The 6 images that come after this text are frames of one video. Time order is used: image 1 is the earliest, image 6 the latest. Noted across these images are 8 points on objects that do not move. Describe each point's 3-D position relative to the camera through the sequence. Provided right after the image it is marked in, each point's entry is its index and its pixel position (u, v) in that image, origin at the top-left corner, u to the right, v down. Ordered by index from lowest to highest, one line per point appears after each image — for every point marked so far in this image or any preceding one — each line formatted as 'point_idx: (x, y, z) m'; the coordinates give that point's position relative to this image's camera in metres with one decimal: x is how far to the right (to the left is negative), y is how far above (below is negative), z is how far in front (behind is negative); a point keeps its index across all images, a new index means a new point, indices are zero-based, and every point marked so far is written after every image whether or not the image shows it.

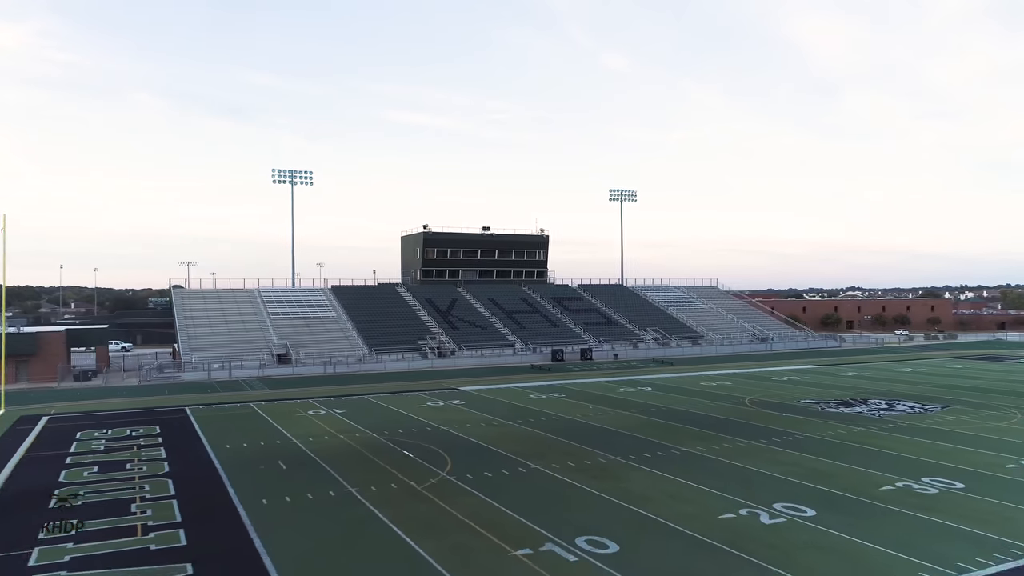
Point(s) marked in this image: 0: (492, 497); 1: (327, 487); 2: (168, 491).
0: (-0.5, -4.8, +16.4) m
1: (-4.4, -4.8, +16.9) m
2: (-8.1, -4.8, +16.7) m
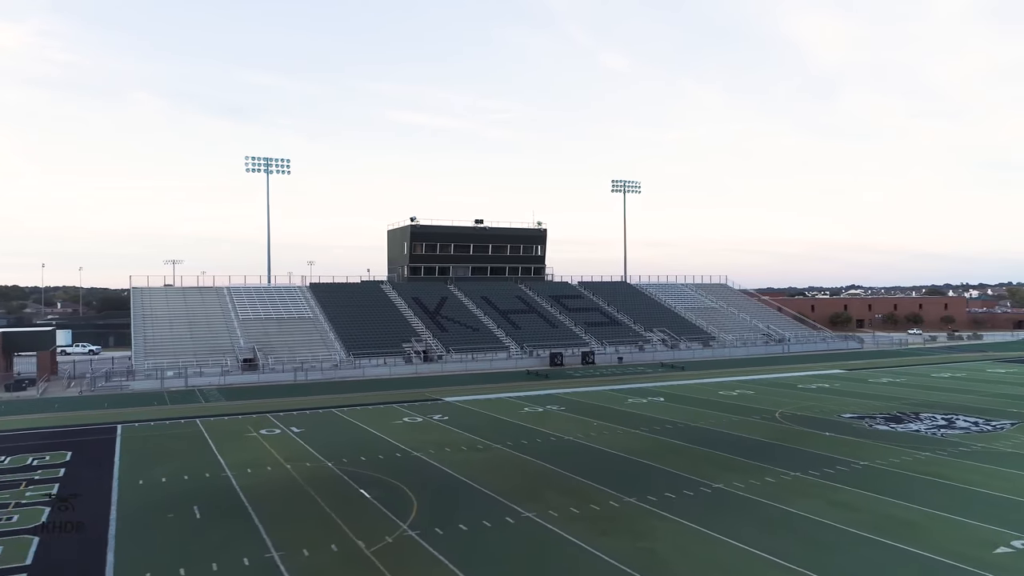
0: (-0.8, -4.7, +12.0) m
1: (-4.7, -4.6, +12.6) m
2: (-8.5, -4.7, +12.4) m
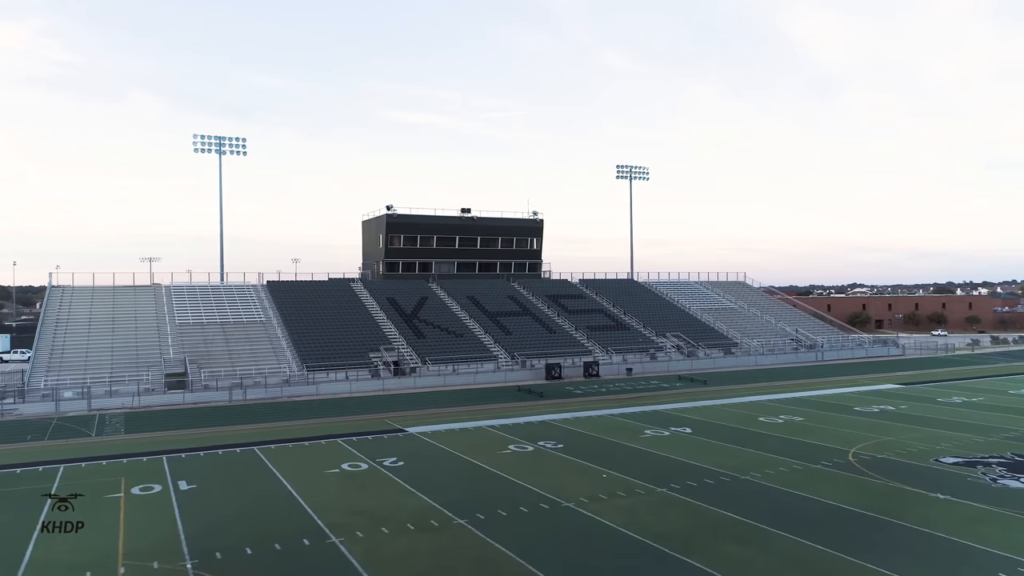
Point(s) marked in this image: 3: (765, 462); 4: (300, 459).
0: (-1.3, -4.7, +5.2) m
1: (-5.3, -4.6, +5.7) m
2: (-9.0, -4.7, +5.5) m
3: (+6.6, -4.6, +18.7) m
4: (-5.9, -4.7, +19.7) m
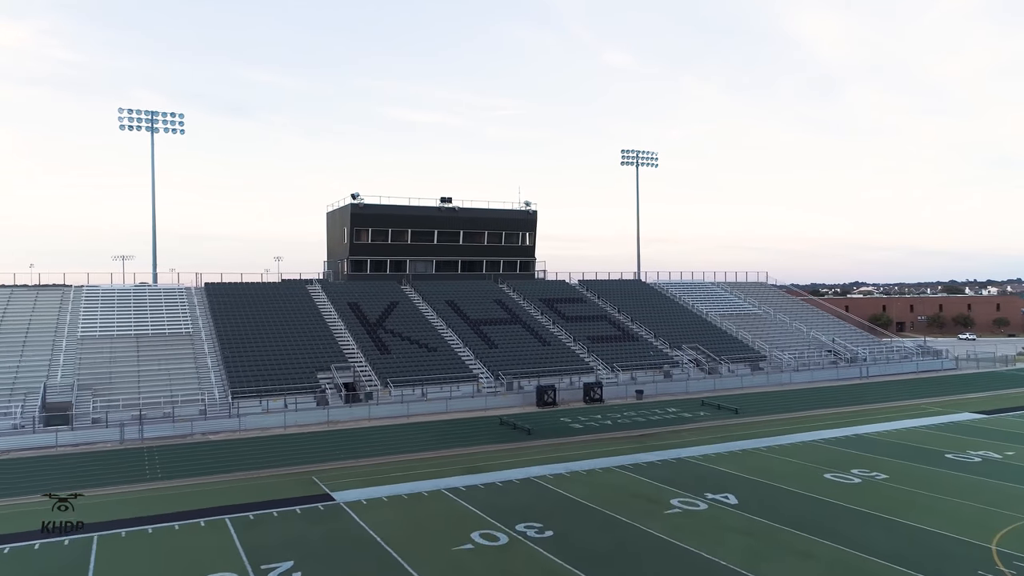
0: (-2.1, -4.9, -1.7) m
1: (-6.0, -4.9, -1.2) m
2: (-9.8, -4.9, -1.4) m
3: (+5.9, -4.8, +11.8) m
4: (-6.6, -4.9, +12.8) m
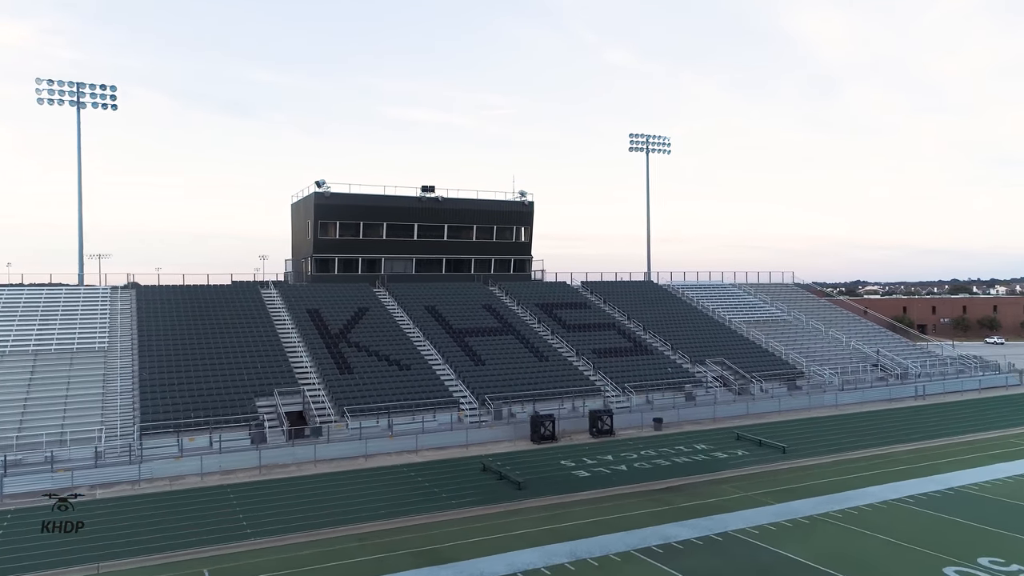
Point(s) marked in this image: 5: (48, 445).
0: (-2.4, -5.1, -7.4) m
1: (-6.4, -5.1, -6.9) m
2: (-10.1, -5.1, -7.1) m
3: (+5.5, -5.0, +6.1) m
4: (-7.0, -5.1, +7.1) m
5: (-12.6, -4.3, +19.5) m
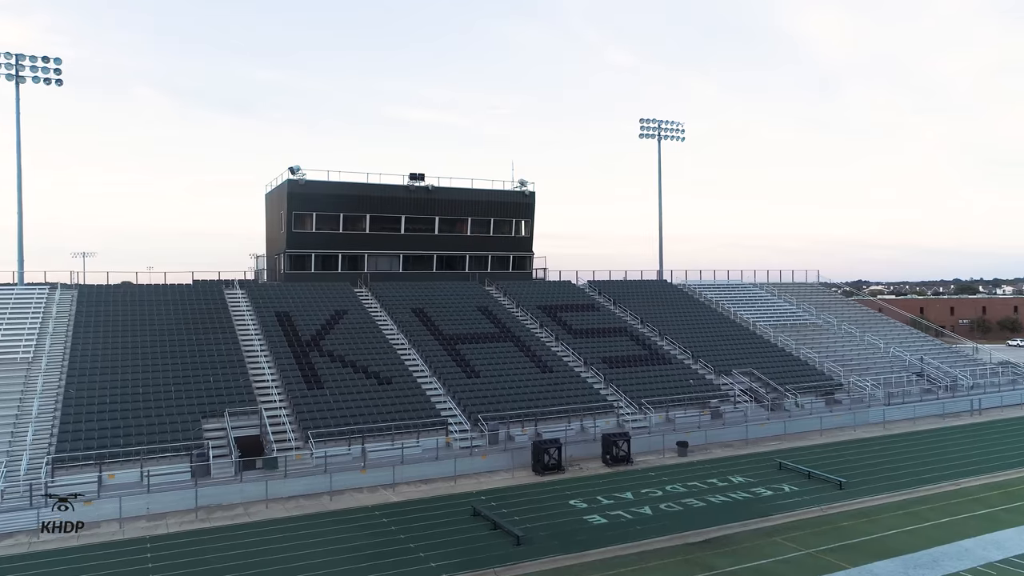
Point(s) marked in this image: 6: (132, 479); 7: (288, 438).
0: (-2.5, -5.1, -11.2) m
1: (-6.5, -5.1, -10.7) m
2: (-10.2, -5.1, -10.9) m
3: (+5.5, -5.0, +2.3) m
4: (-7.0, -5.1, +3.3) m
5: (-12.7, -4.3, +15.7) m
6: (-8.8, -4.4, +16.6) m
7: (-6.0, -4.0, +19.2) m
